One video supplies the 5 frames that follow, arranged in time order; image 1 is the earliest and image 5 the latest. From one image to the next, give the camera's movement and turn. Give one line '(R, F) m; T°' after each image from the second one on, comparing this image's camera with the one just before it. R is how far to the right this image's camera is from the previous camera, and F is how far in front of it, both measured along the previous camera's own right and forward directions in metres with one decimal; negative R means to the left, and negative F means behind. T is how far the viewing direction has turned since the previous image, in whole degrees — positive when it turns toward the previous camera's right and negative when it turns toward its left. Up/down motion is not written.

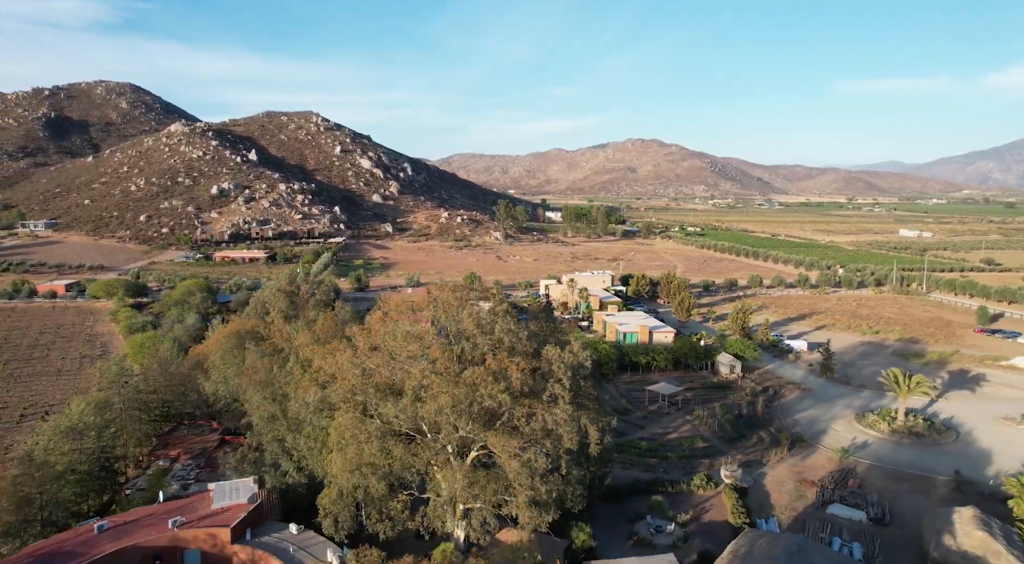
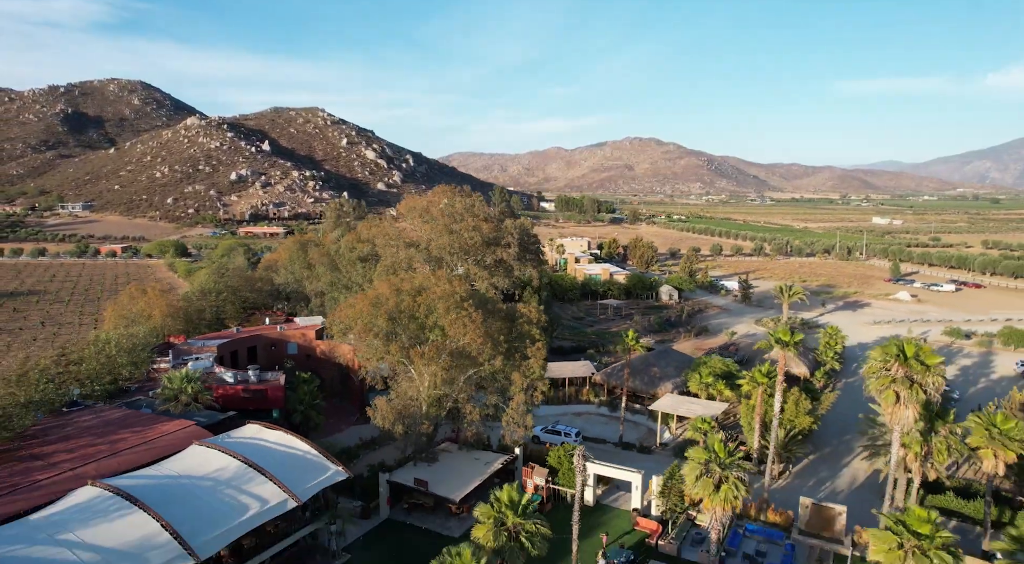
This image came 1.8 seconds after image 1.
(+1.9, -19.4) m; 0°
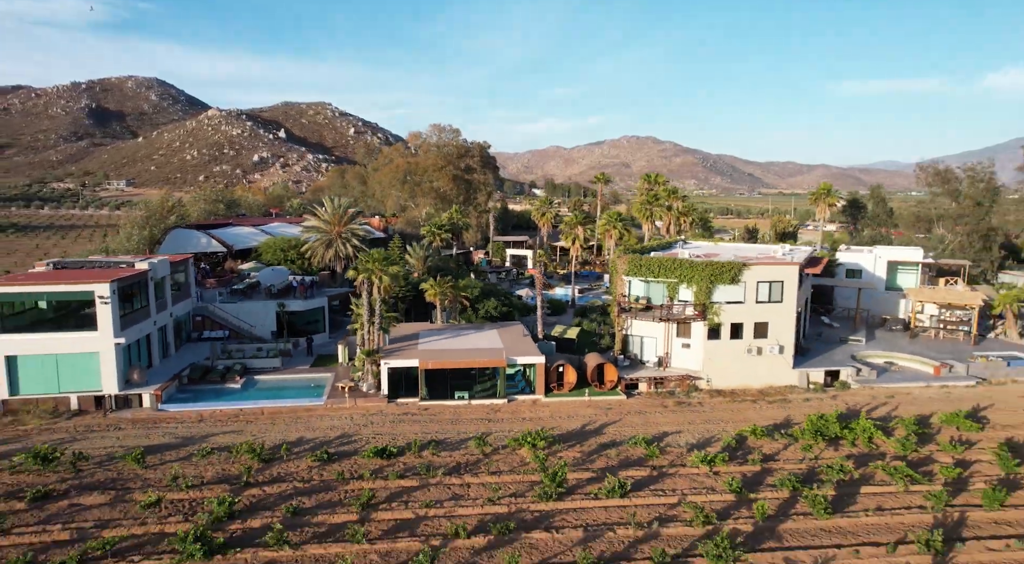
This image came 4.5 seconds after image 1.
(+4.1, -29.5) m; 0°
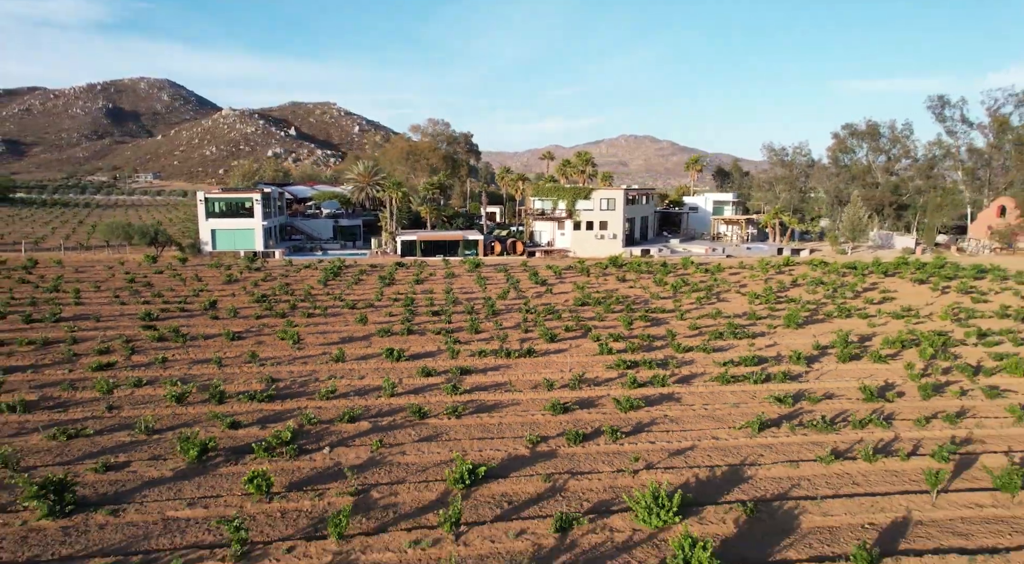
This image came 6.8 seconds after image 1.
(+3.3, -22.7) m; 0°
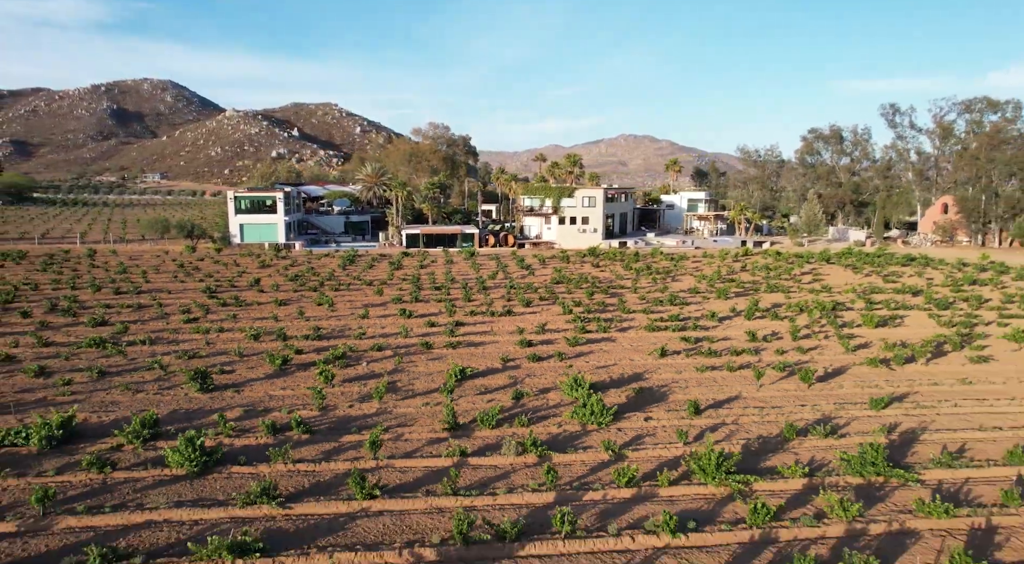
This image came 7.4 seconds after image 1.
(+0.6, -6.2) m; 0°
